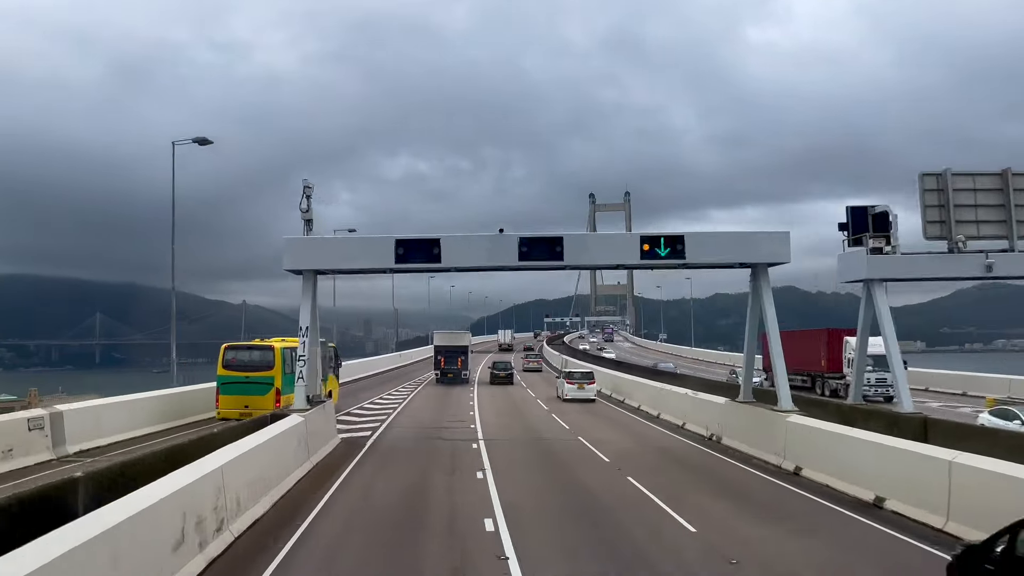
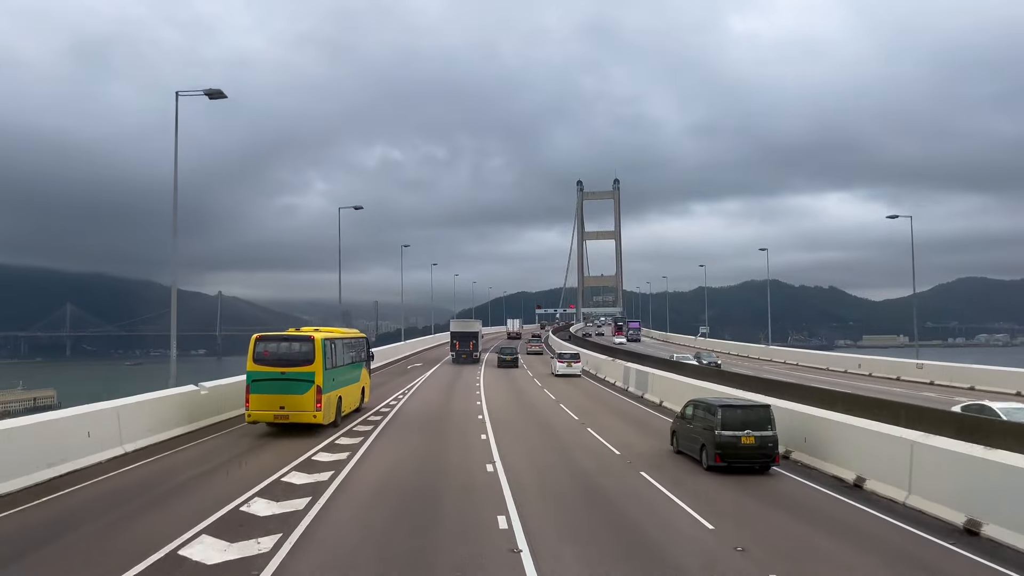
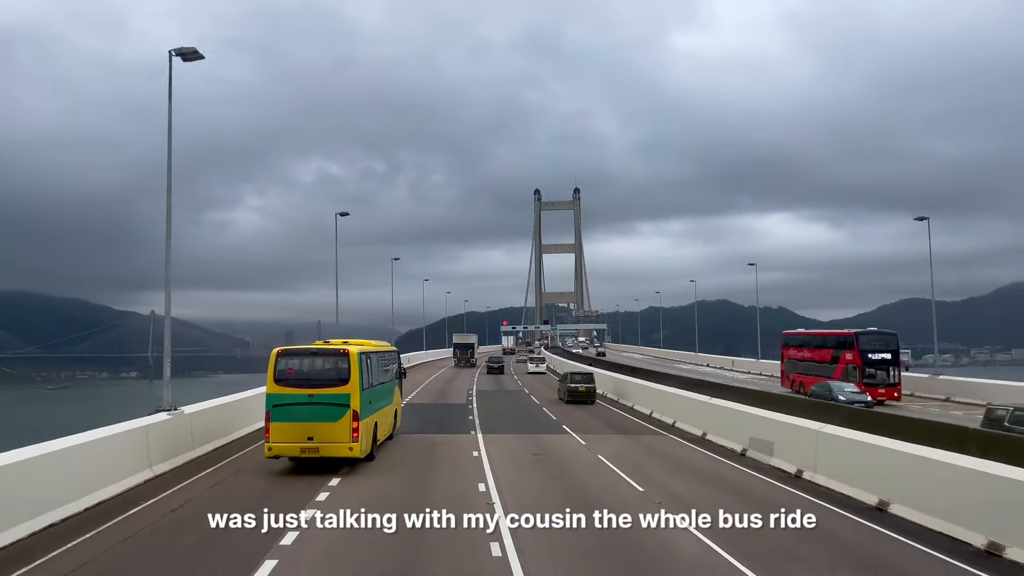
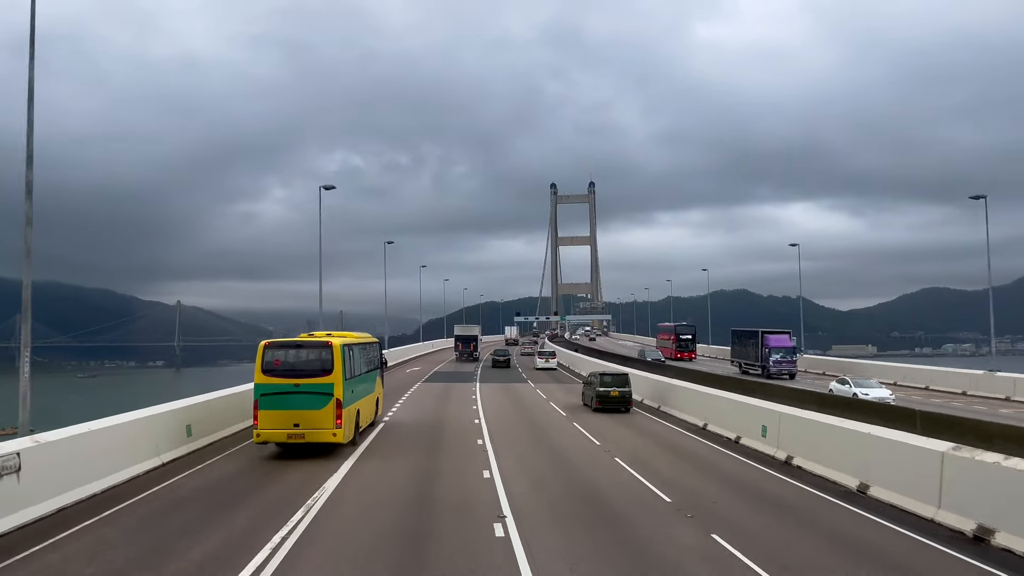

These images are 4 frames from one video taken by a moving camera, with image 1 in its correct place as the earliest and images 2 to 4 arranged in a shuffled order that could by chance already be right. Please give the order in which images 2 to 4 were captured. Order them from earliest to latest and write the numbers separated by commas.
2, 4, 3
